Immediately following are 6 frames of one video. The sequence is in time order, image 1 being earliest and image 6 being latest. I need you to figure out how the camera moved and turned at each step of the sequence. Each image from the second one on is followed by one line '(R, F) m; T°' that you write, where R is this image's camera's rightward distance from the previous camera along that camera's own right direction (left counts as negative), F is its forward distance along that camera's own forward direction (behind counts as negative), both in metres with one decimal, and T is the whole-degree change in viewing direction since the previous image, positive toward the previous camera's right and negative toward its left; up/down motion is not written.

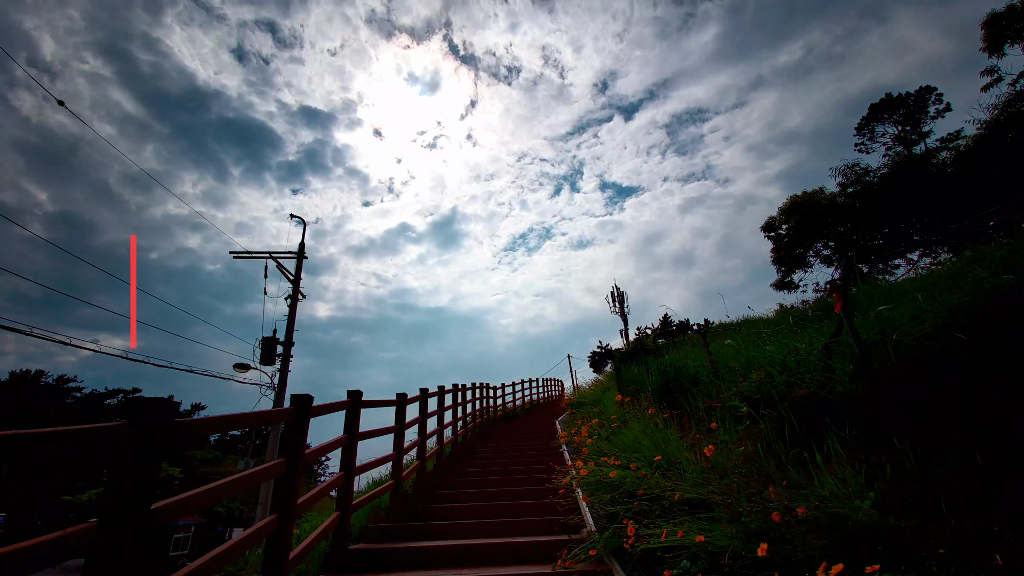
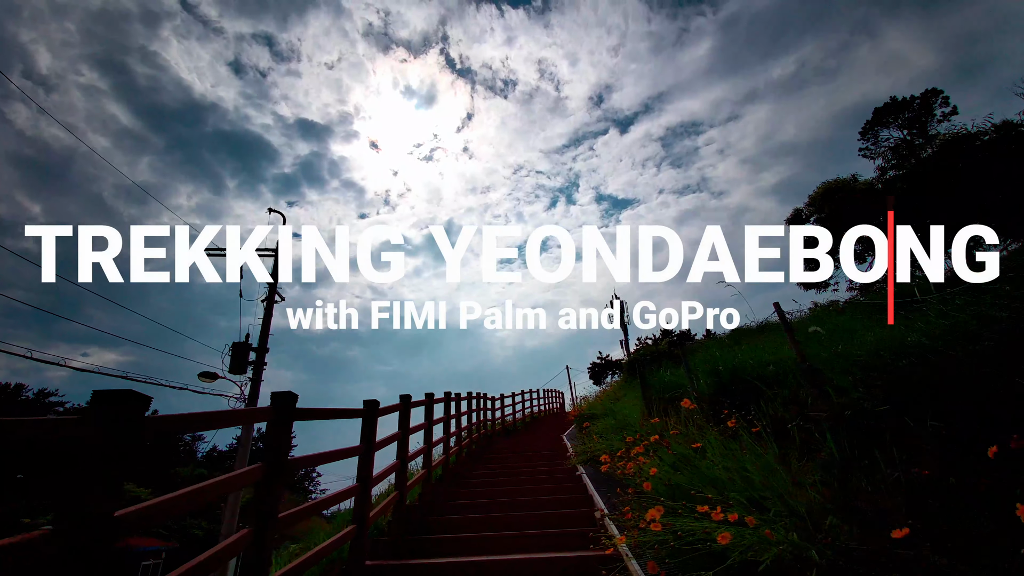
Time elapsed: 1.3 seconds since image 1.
(-0.1, +0.5) m; +1°
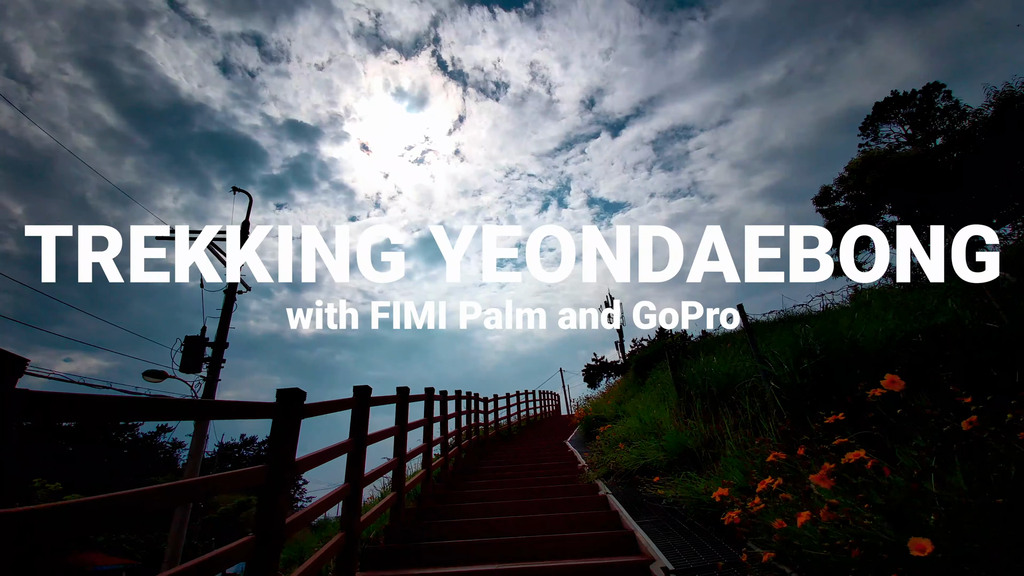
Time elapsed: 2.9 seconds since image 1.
(0.0, +0.6) m; +1°
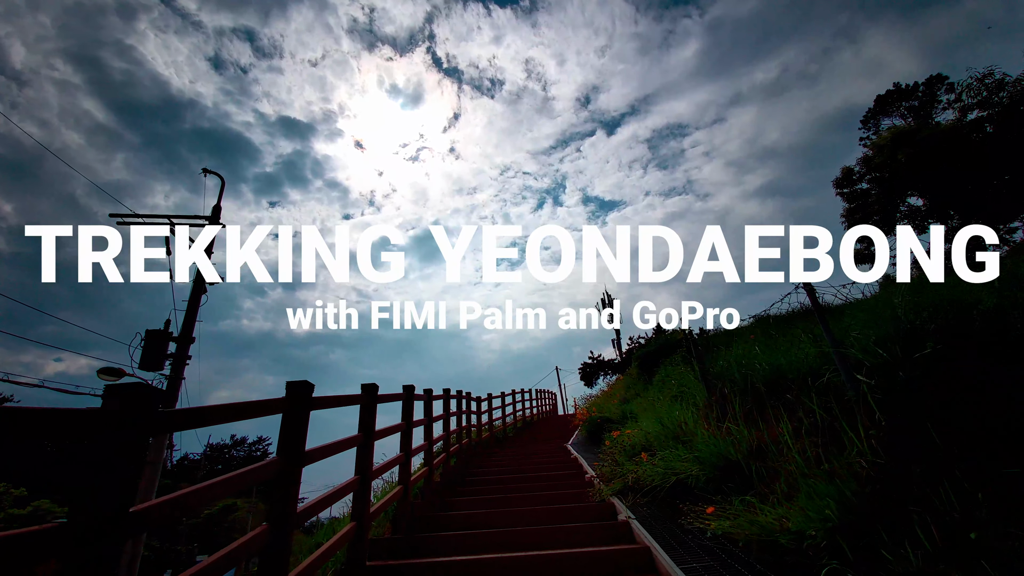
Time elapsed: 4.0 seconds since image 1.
(0.0, +0.4) m; +1°
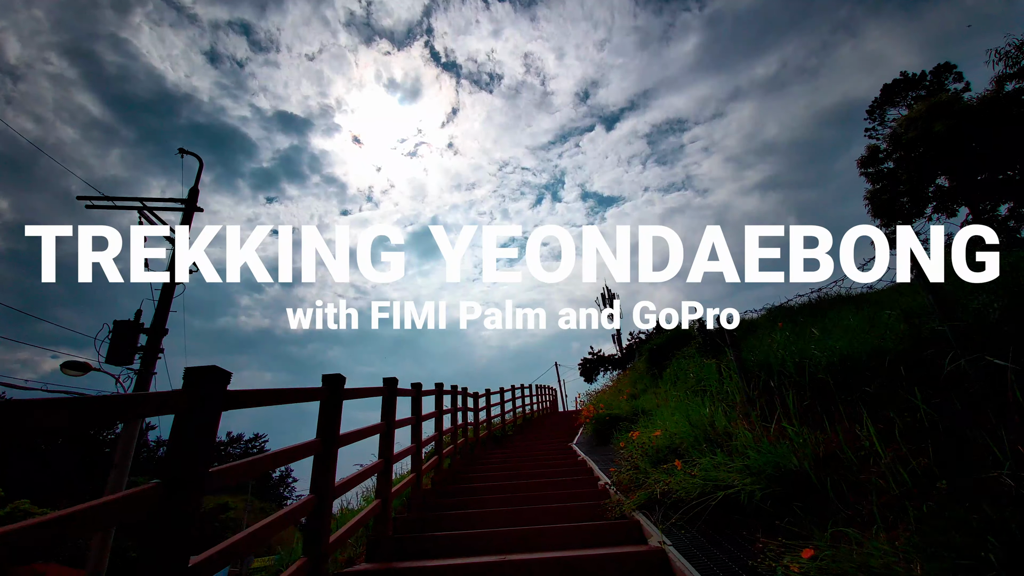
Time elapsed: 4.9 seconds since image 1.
(0.0, +0.3) m; 0°
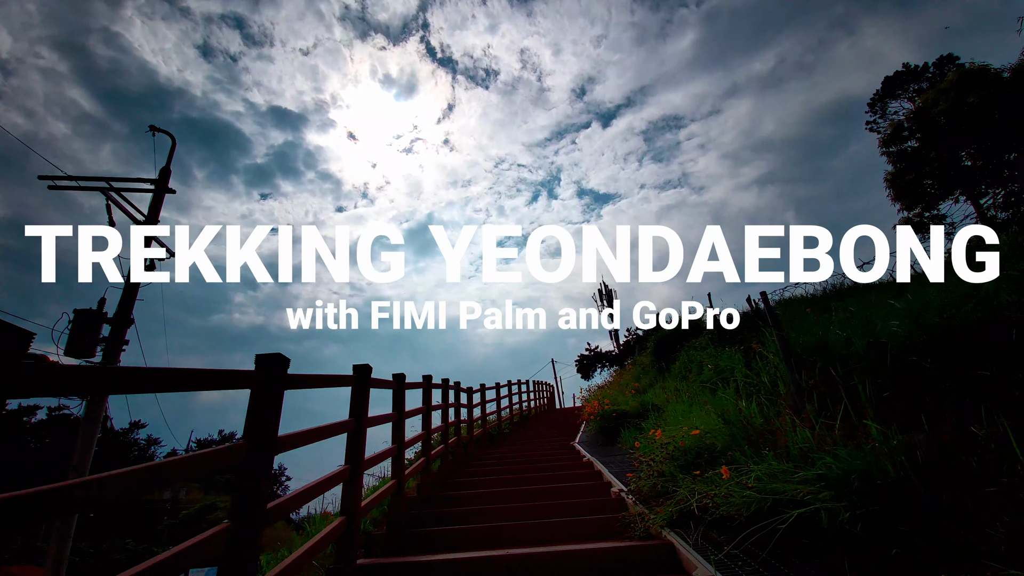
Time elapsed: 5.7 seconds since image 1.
(0.0, +0.3) m; +1°
